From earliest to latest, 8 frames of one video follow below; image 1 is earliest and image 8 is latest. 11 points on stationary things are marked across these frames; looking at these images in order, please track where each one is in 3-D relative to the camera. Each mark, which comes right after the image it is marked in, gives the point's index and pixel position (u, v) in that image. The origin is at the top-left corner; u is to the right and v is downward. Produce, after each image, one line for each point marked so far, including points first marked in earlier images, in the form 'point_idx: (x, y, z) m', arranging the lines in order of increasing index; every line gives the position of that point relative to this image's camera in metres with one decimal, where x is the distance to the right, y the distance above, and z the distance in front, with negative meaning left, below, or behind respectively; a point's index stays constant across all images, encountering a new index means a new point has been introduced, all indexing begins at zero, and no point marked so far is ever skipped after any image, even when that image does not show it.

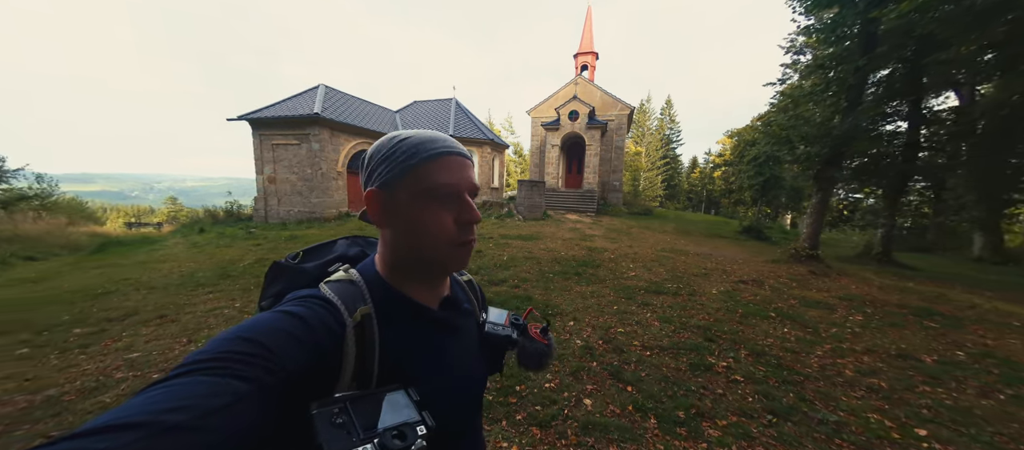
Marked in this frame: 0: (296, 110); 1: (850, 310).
0: (-11.0, +6.0, +16.3) m
1: (+6.9, -1.7, +6.5) m
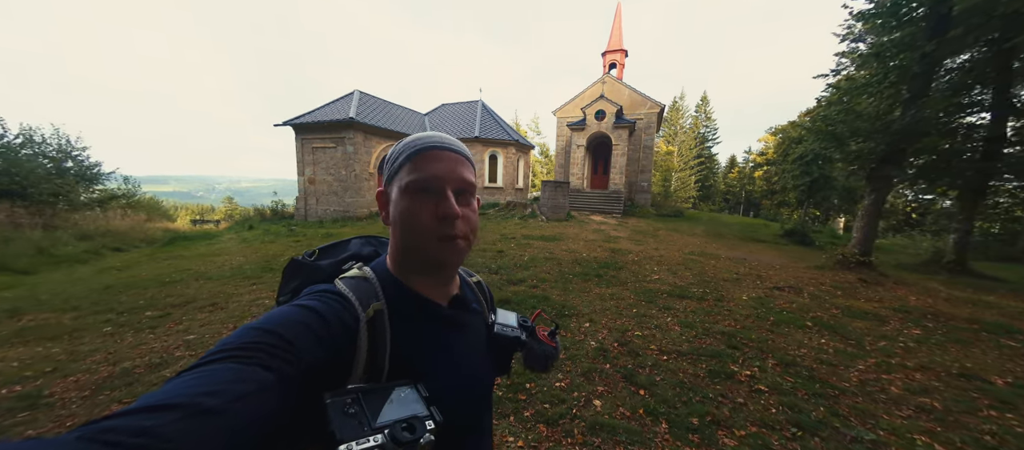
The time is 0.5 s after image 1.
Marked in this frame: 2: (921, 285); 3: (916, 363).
0: (-9.7, +6.0, +17.2) m
1: (+7.2, -1.7, +5.8) m
2: (+11.3, -1.6, +8.8) m
3: (+5.4, -1.8, +4.3) m
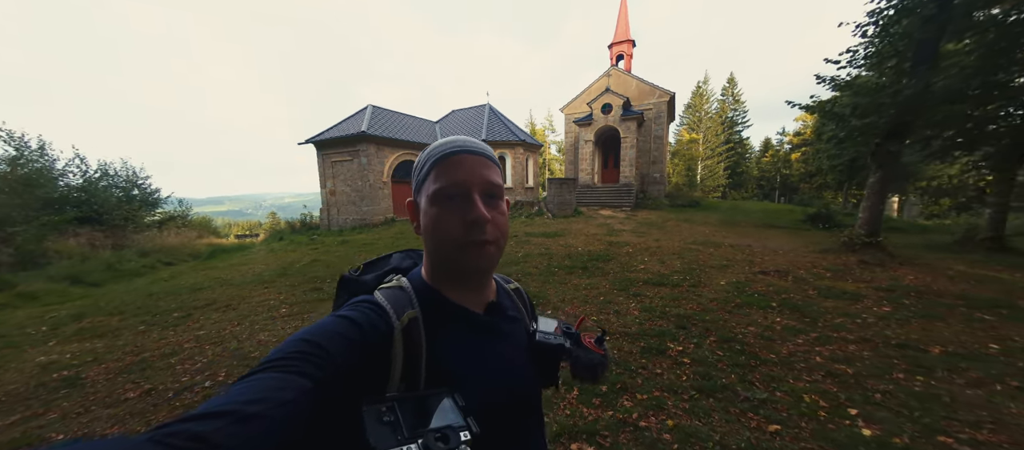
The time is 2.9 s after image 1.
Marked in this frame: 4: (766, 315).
0: (-9.7, +5.6, +18.4) m
1: (+6.6, -1.3, +5.7) m
2: (+10.9, -1.0, +8.4) m
3: (+4.7, -1.5, +4.3) m
4: (+4.2, -1.5, +5.2) m
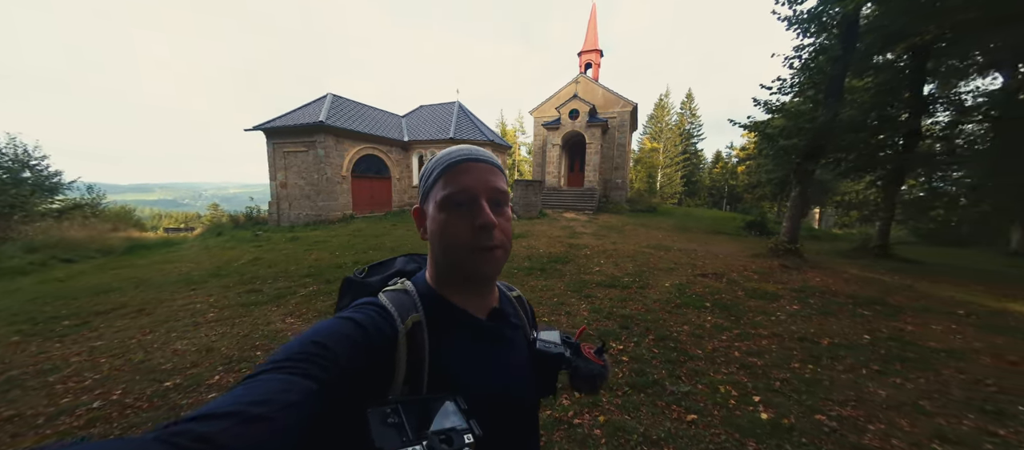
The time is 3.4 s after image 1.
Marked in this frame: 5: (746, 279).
0: (-11.6, +5.9, +17.5) m
1: (+5.8, -1.5, +6.5) m
2: (+9.8, -1.3, +9.6) m
3: (+4.0, -1.6, +4.9) m
4: (+3.4, -1.6, +5.8) m
5: (+6.0, -1.4, +8.1) m
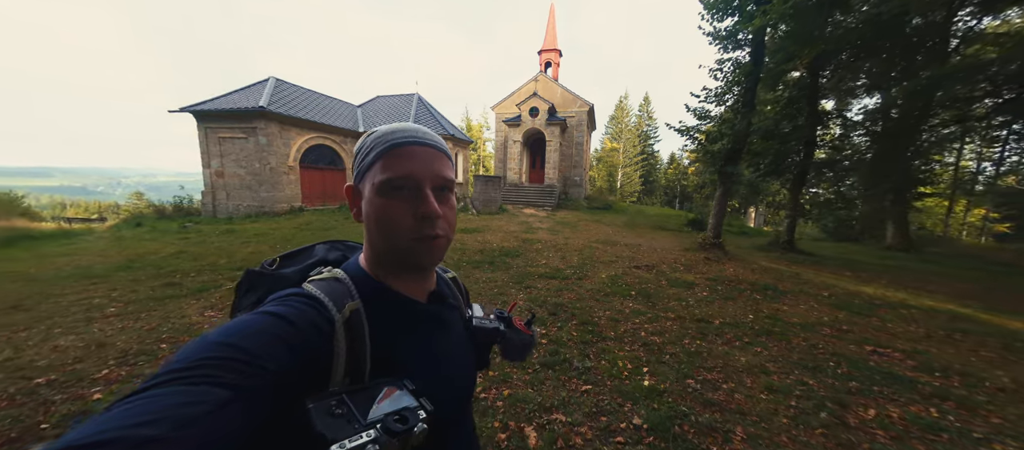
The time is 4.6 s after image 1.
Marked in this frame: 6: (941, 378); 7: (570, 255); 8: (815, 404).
0: (-13.8, +6.2, +16.3) m
1: (+4.5, -1.4, +7.4) m
2: (+8.2, -1.2, +10.9) m
3: (+2.9, -1.6, +5.6) m
4: (+2.2, -1.5, +6.4) m
5: (+4.6, -1.3, +9.0) m
6: (+4.9, -1.7, +3.7) m
7: (+2.0, -1.1, +11.2) m
8: (+2.9, -1.7, +3.1) m
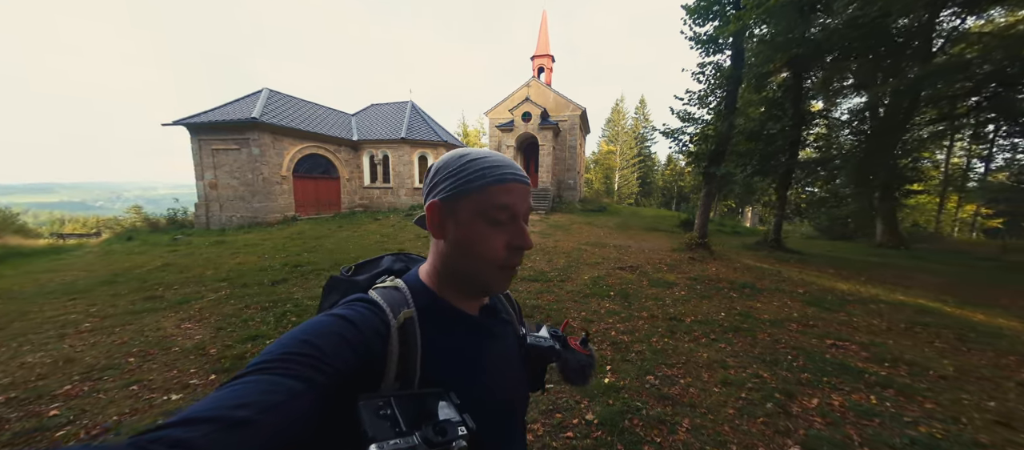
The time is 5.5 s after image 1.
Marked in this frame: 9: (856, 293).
0: (-14.4, +5.7, +16.5) m
1: (+4.1, -1.4, +7.5) m
2: (+7.8, -1.2, +11.0) m
3: (+2.5, -1.6, +5.7) m
4: (+1.8, -1.6, +6.5) m
5: (+4.2, -1.3, +9.1) m
6: (+4.4, -1.7, +3.8) m
7: (+1.6, -1.2, +11.3) m
8: (+2.5, -1.7, +3.2) m
9: (+7.5, -1.5, +6.9) m
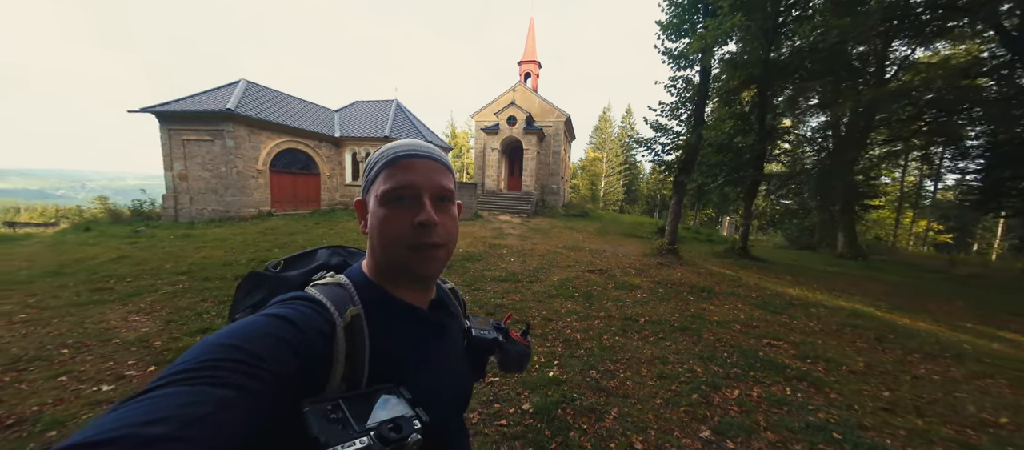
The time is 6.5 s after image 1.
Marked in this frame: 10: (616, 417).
0: (-15.3, +6.0, +16.1) m
1: (+3.3, -1.6, +7.8) m
2: (+6.9, -1.4, +11.4) m
3: (+1.8, -1.6, +5.9) m
4: (+1.1, -1.6, +6.7) m
5: (+3.3, -1.5, +9.4) m
6: (+3.8, -1.8, +4.1) m
7: (+0.7, -1.3, +11.5) m
8: (+1.9, -1.7, +3.4) m
9: (+6.8, -1.7, +7.4) m
10: (+1.0, -1.8, +2.9) m
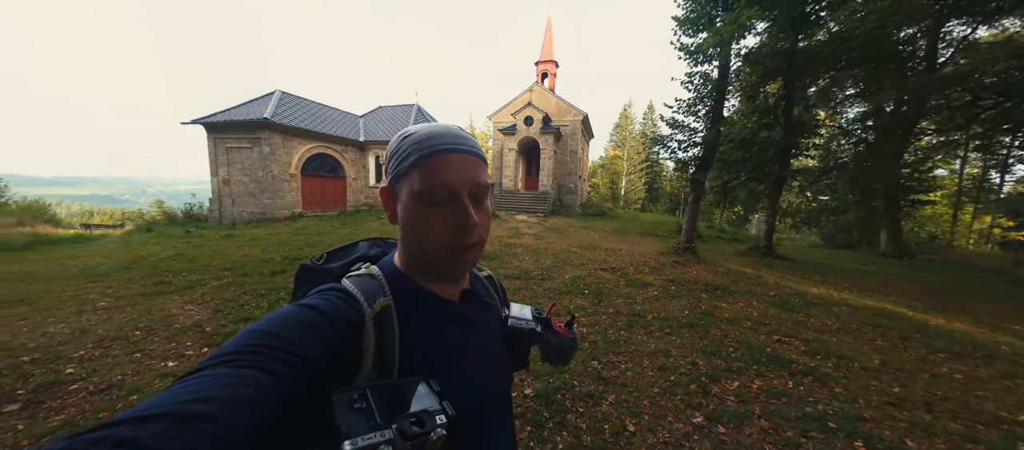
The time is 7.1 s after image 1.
0: (-14.5, +6.0, +17.2) m
1: (+3.6, -1.5, +7.8) m
2: (+7.4, -1.4, +11.2) m
3: (+2.0, -1.6, +6.0) m
4: (+1.3, -1.6, +6.8) m
5: (+3.7, -1.4, +9.4) m
6: (+3.9, -1.7, +4.0) m
7: (+1.2, -1.2, +11.6) m
8: (+2.0, -1.7, +3.5) m
9: (+7.1, -1.6, +7.1) m
10: (+1.0, -1.7, +3.1) m
